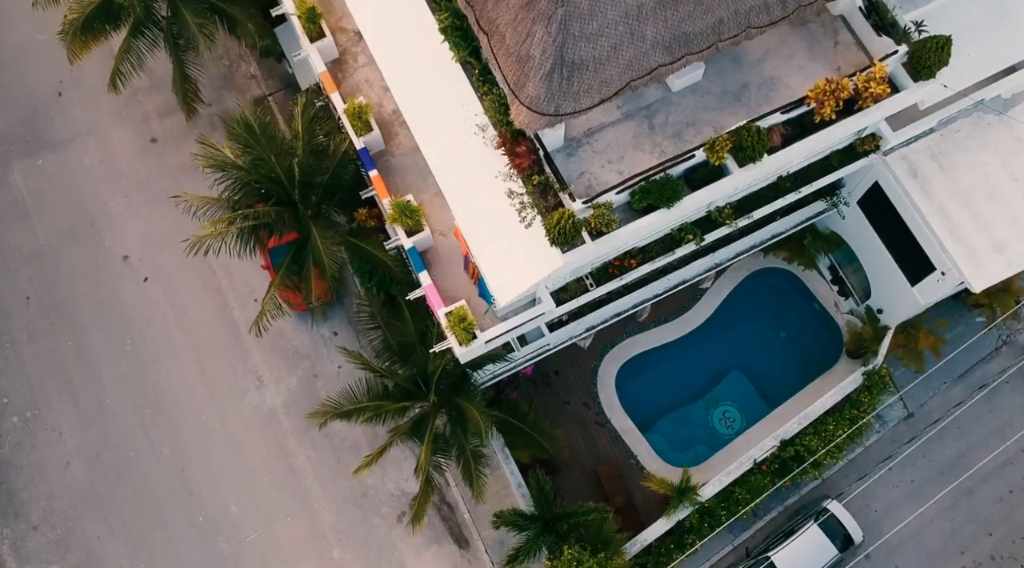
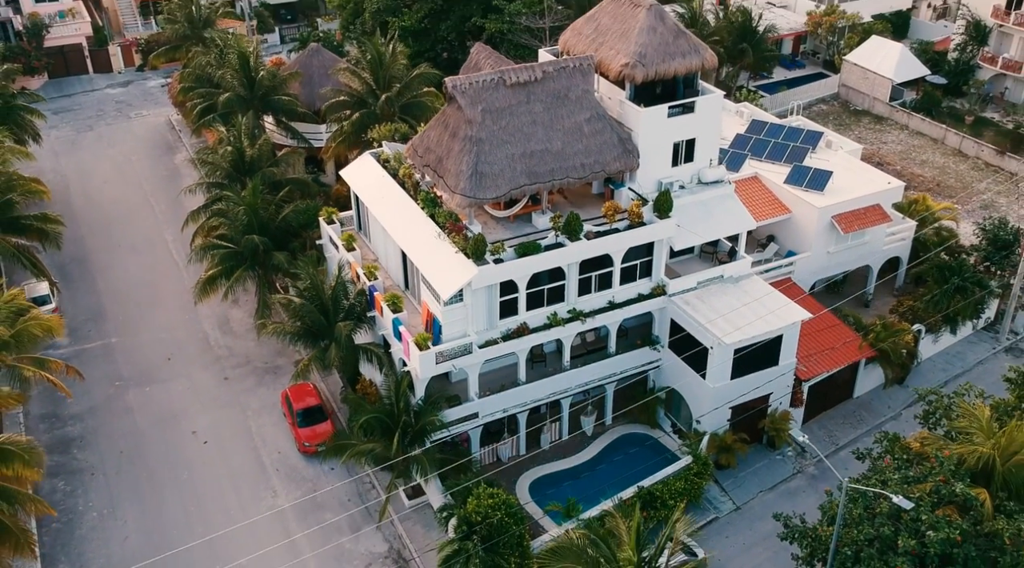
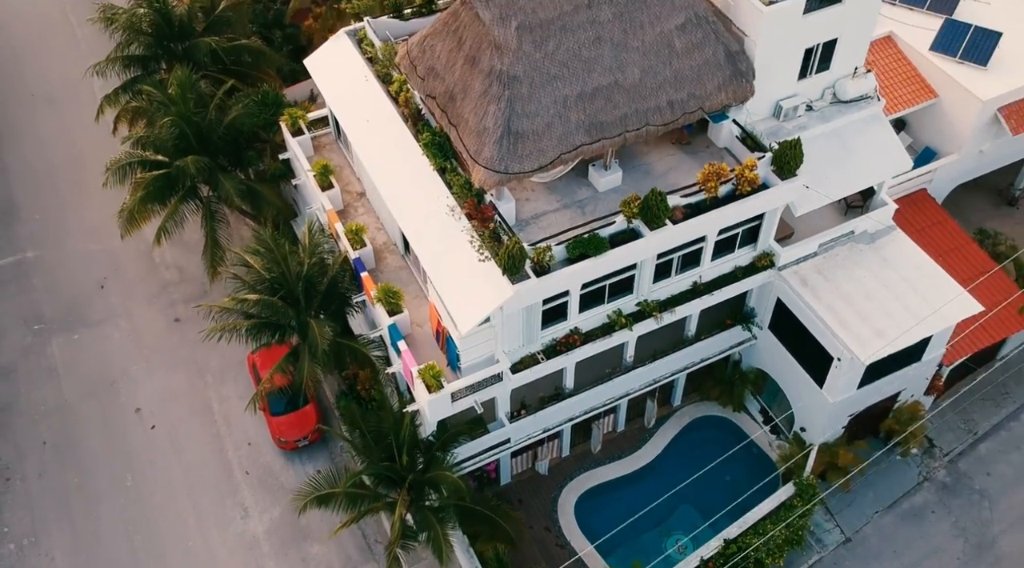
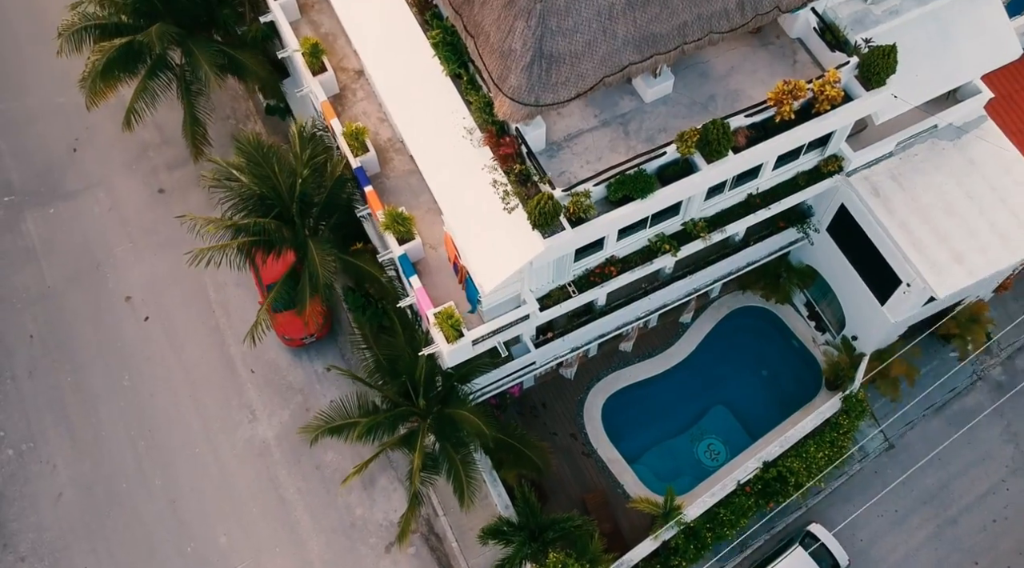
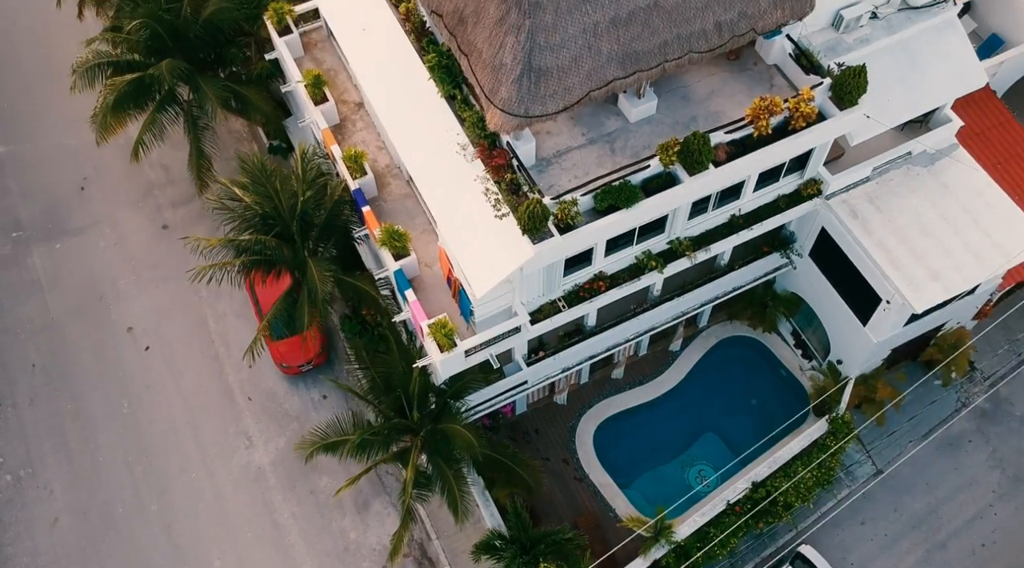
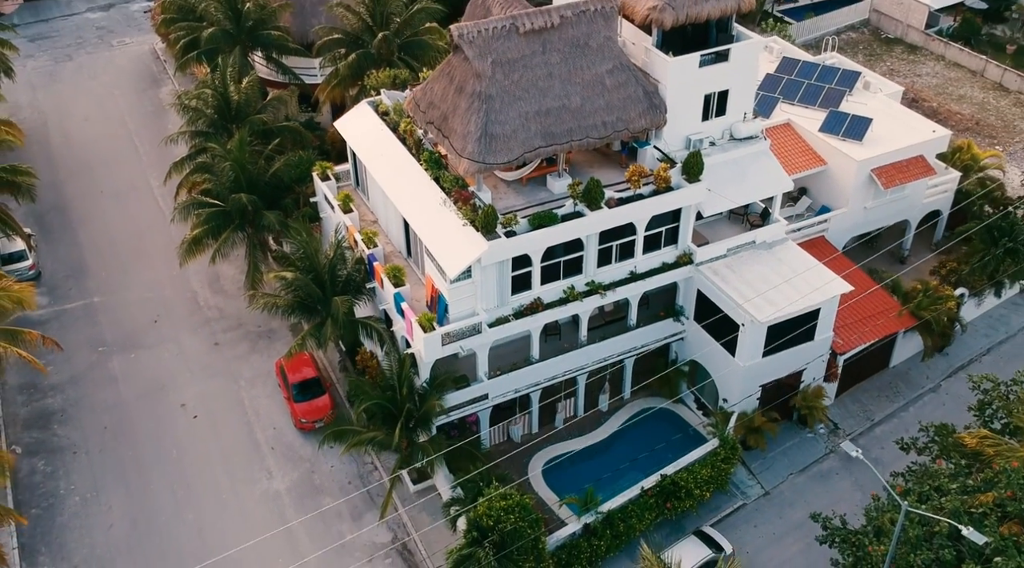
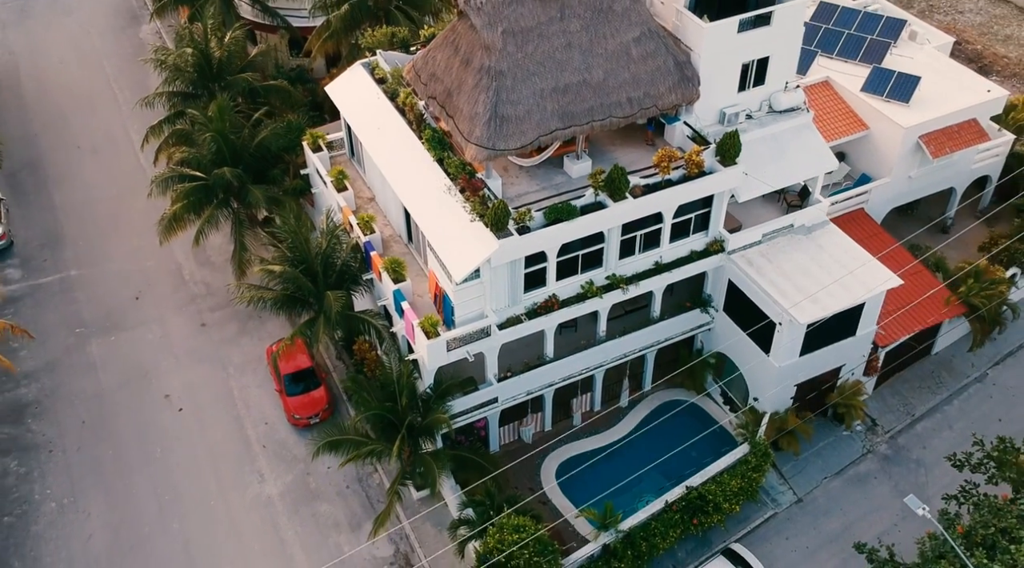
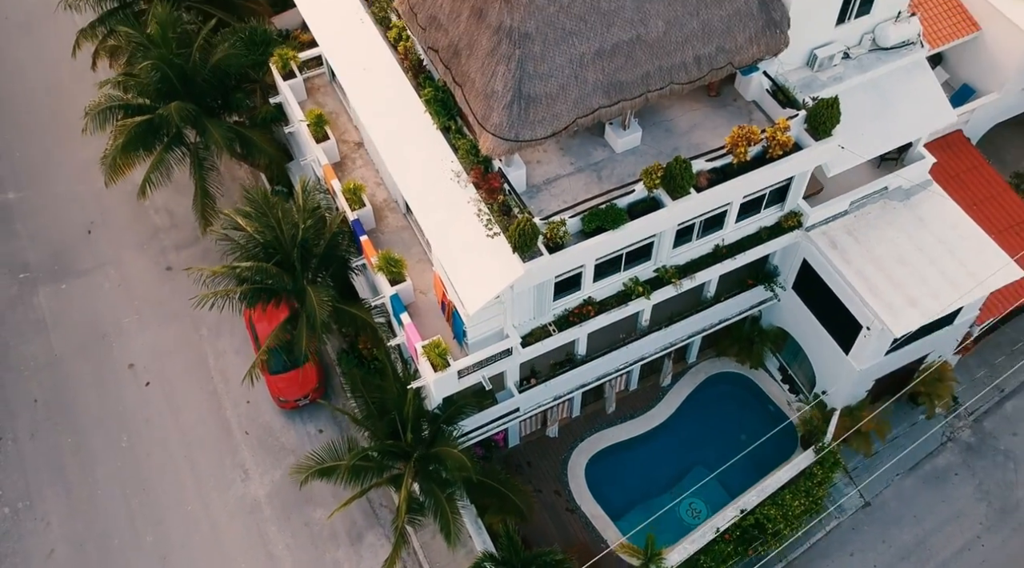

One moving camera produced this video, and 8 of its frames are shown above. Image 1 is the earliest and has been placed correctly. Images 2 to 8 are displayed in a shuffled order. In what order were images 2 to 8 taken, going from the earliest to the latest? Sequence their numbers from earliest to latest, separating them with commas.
4, 5, 8, 3, 7, 6, 2
